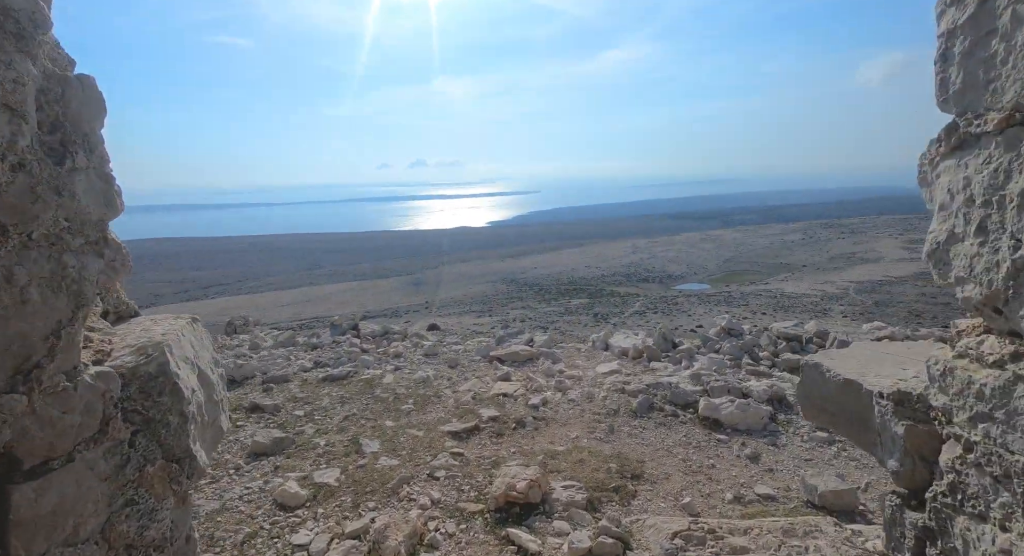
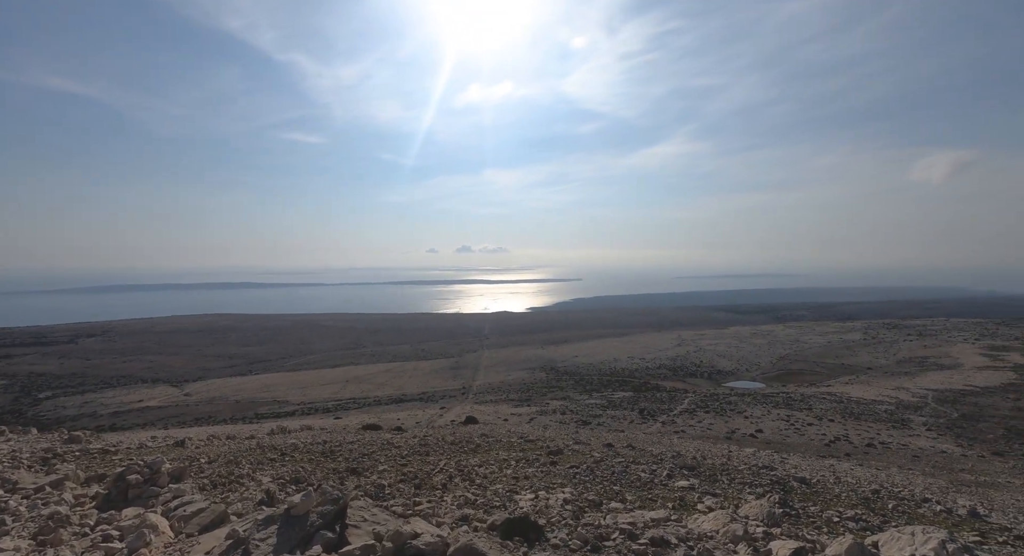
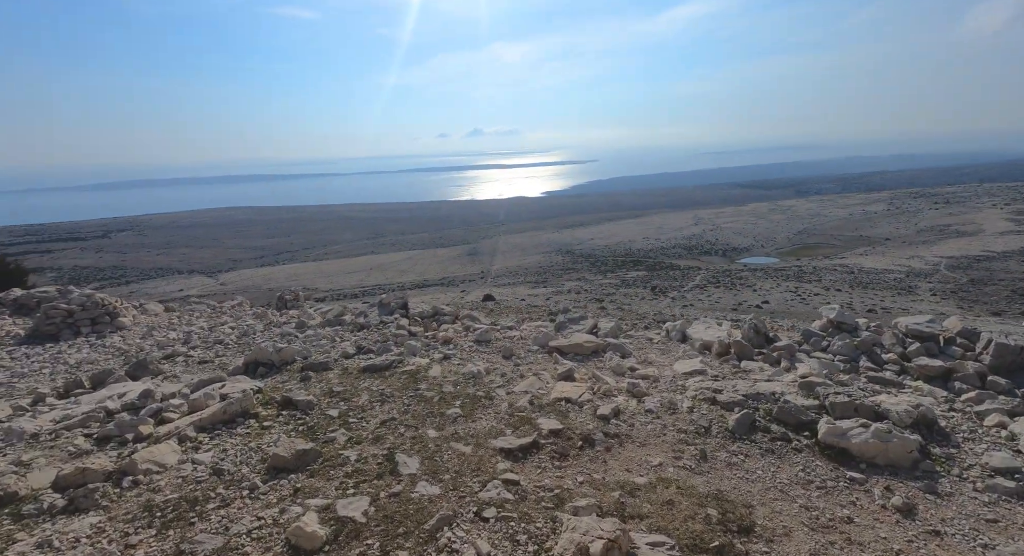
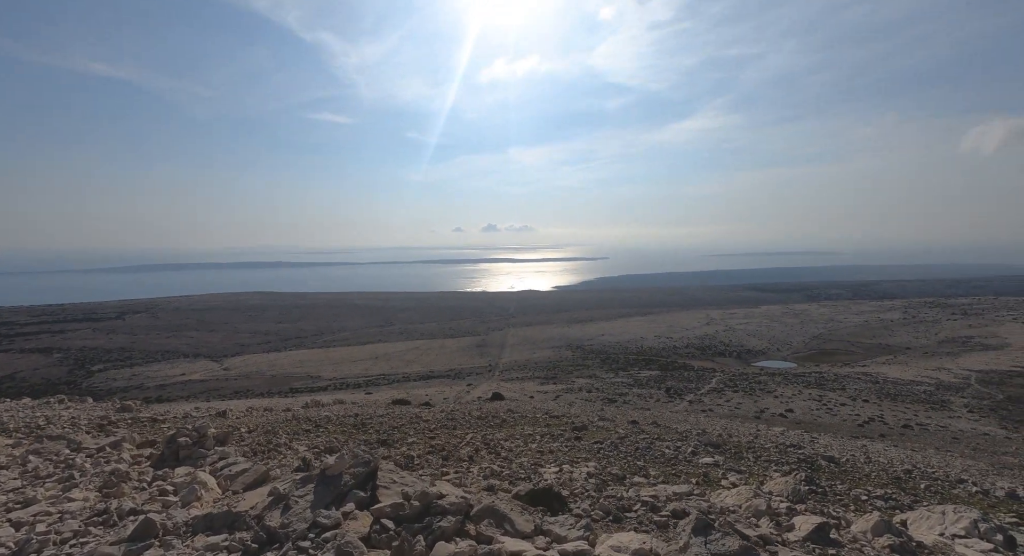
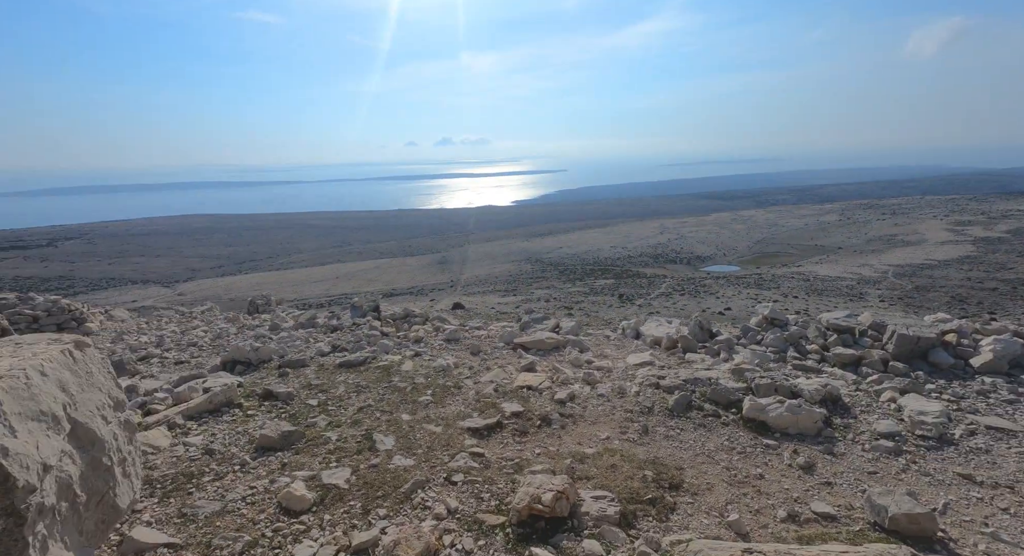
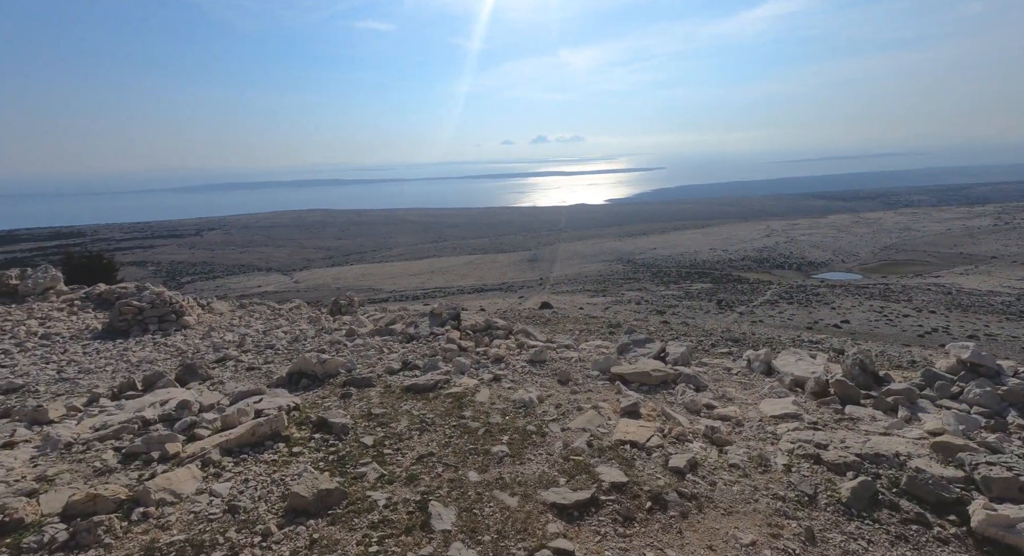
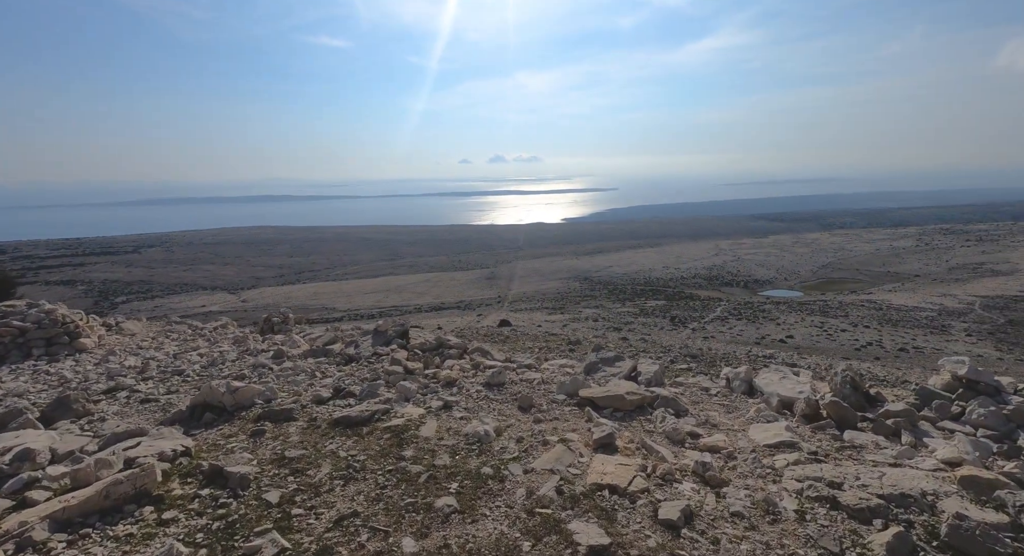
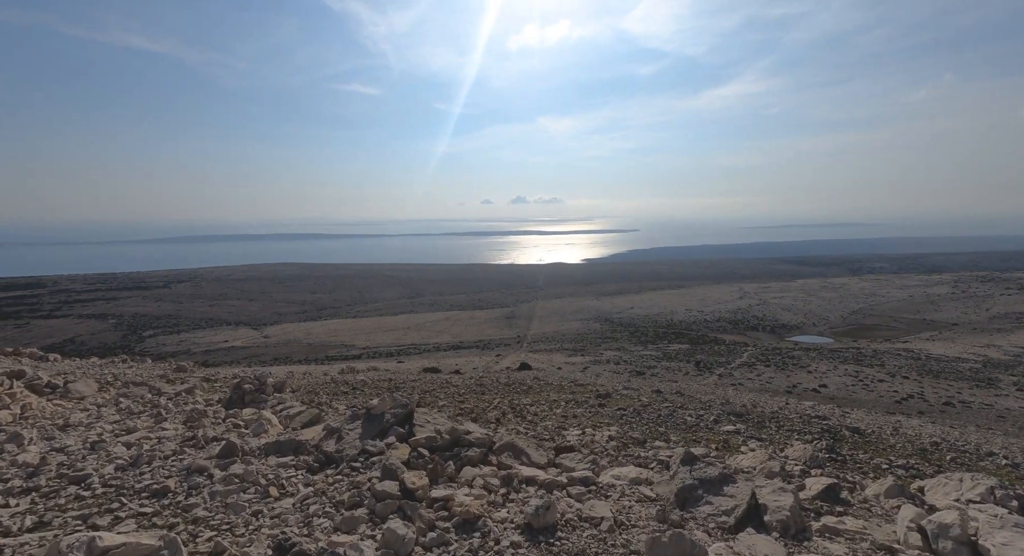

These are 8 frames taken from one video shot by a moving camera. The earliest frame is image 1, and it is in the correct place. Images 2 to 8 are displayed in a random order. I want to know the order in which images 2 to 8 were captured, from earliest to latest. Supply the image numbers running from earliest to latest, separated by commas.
5, 3, 6, 7, 8, 4, 2
